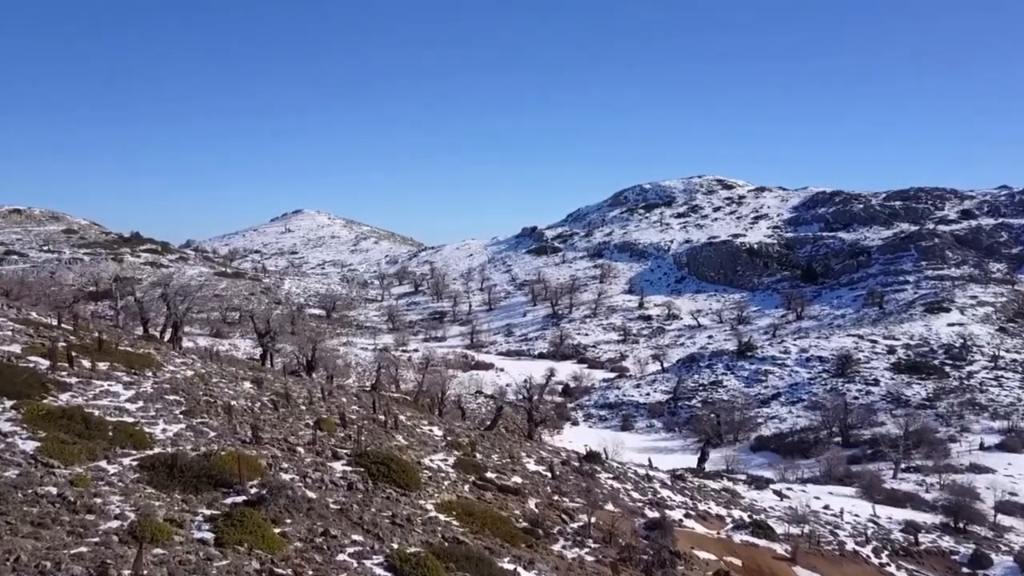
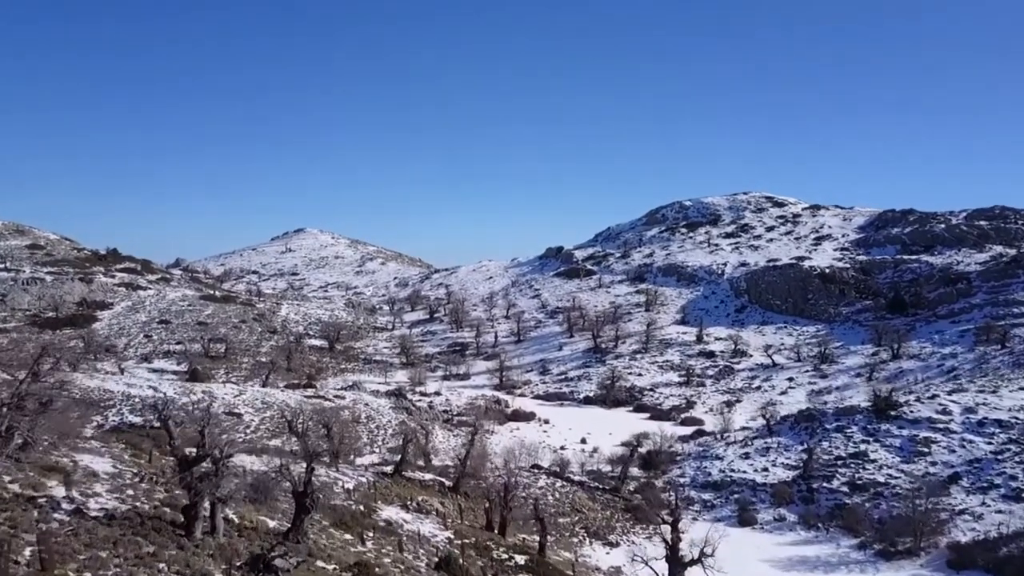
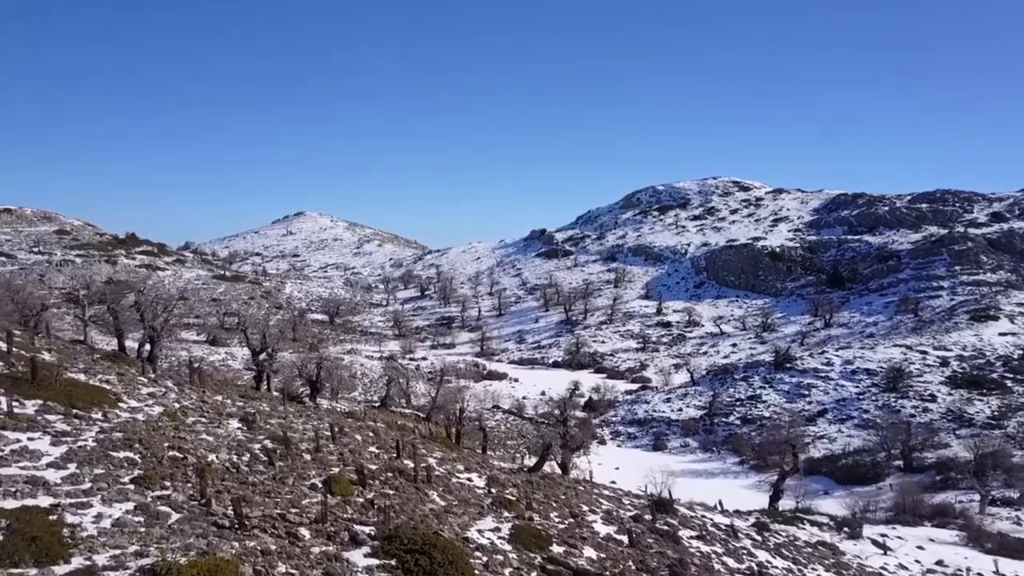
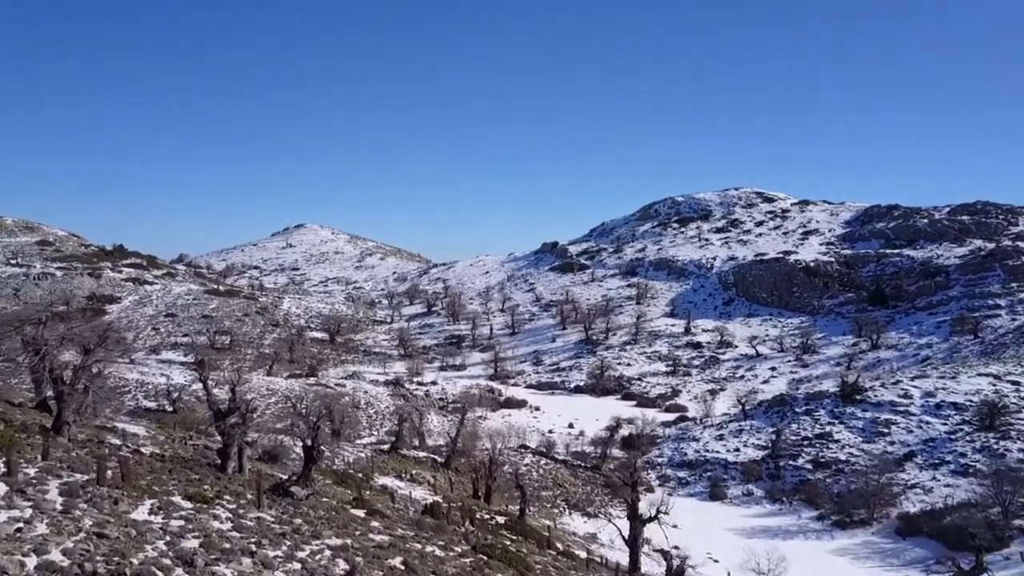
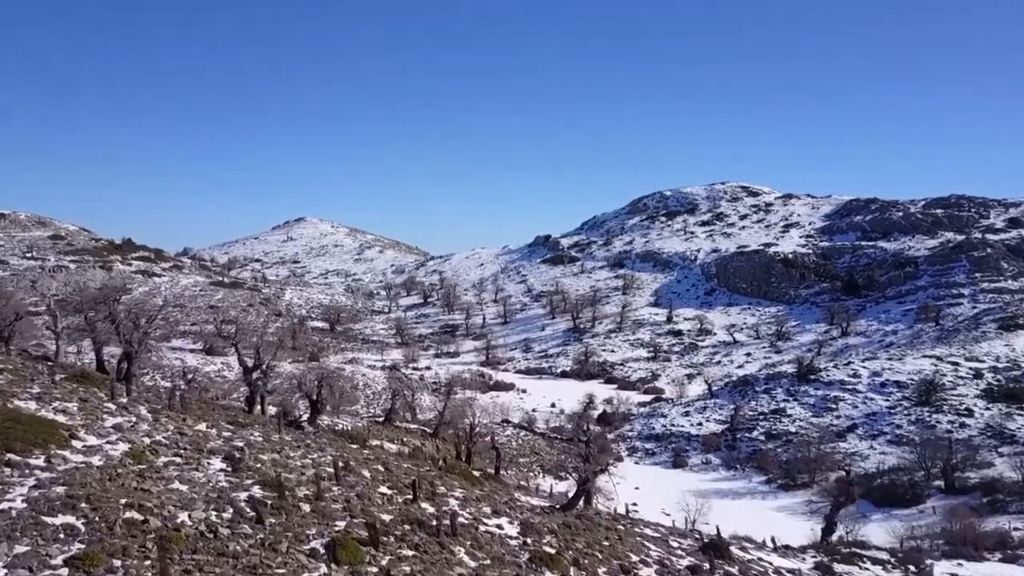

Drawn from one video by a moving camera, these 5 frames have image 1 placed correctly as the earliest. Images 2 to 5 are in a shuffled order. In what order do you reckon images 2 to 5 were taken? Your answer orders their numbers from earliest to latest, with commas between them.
3, 5, 4, 2
